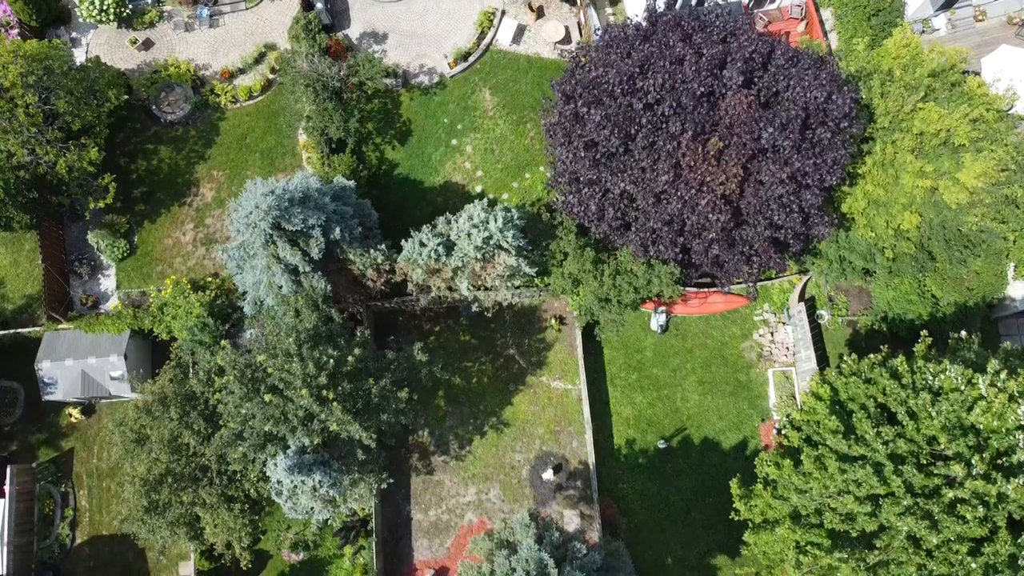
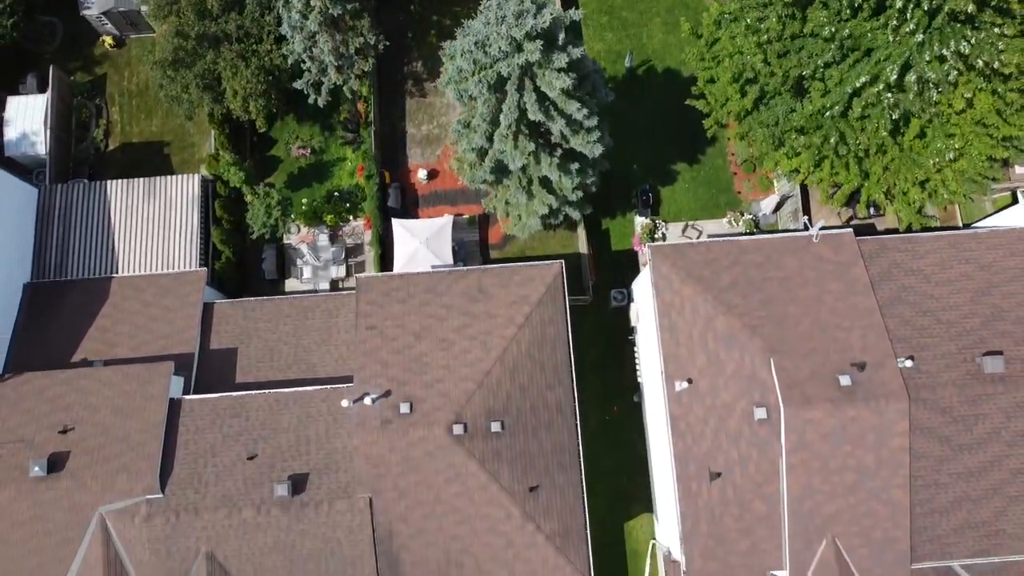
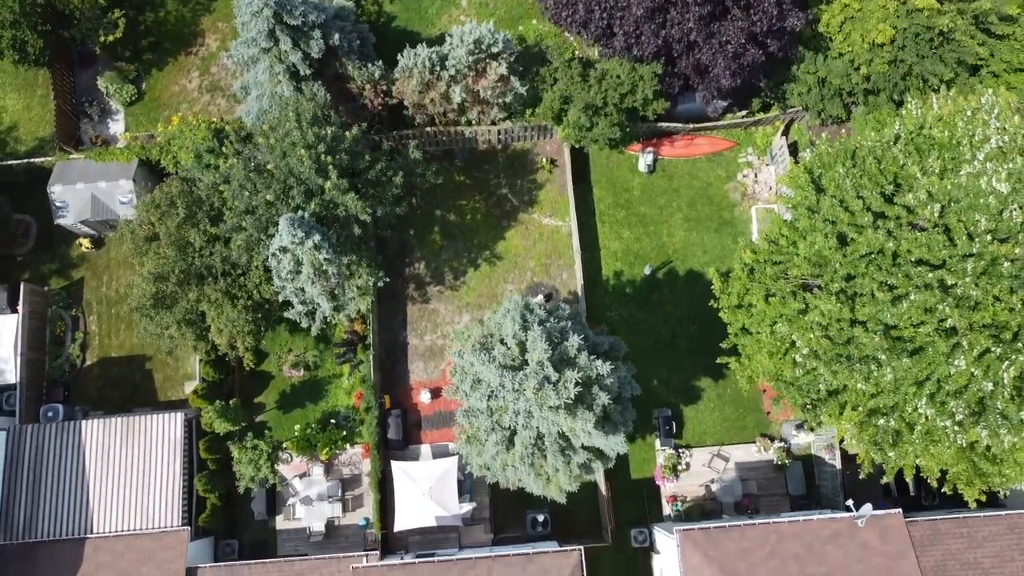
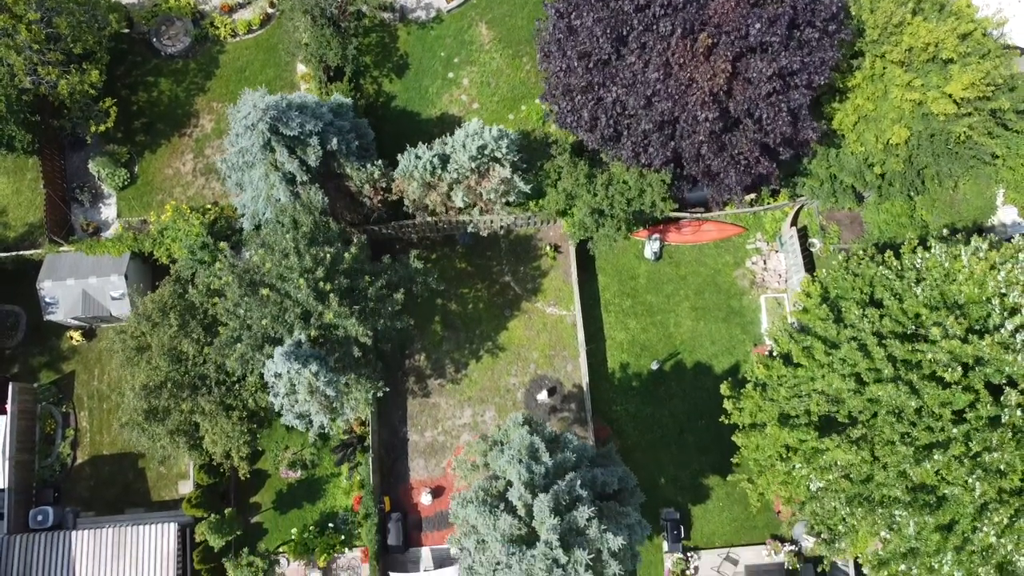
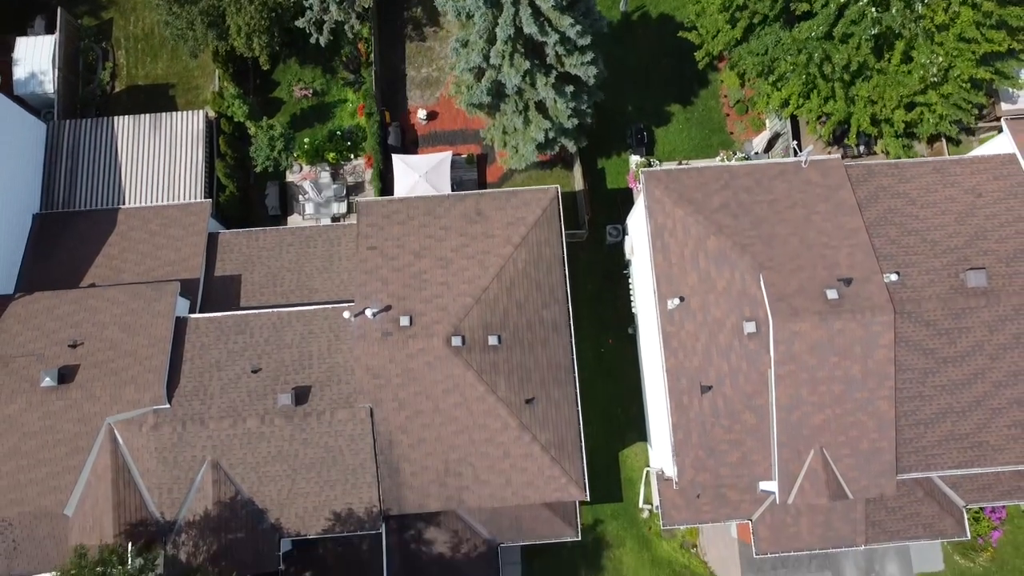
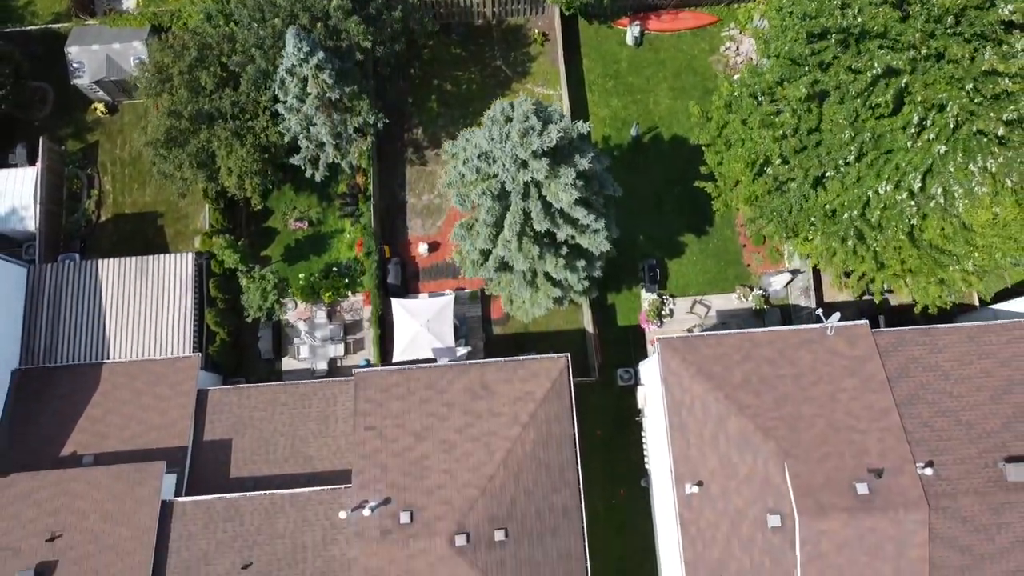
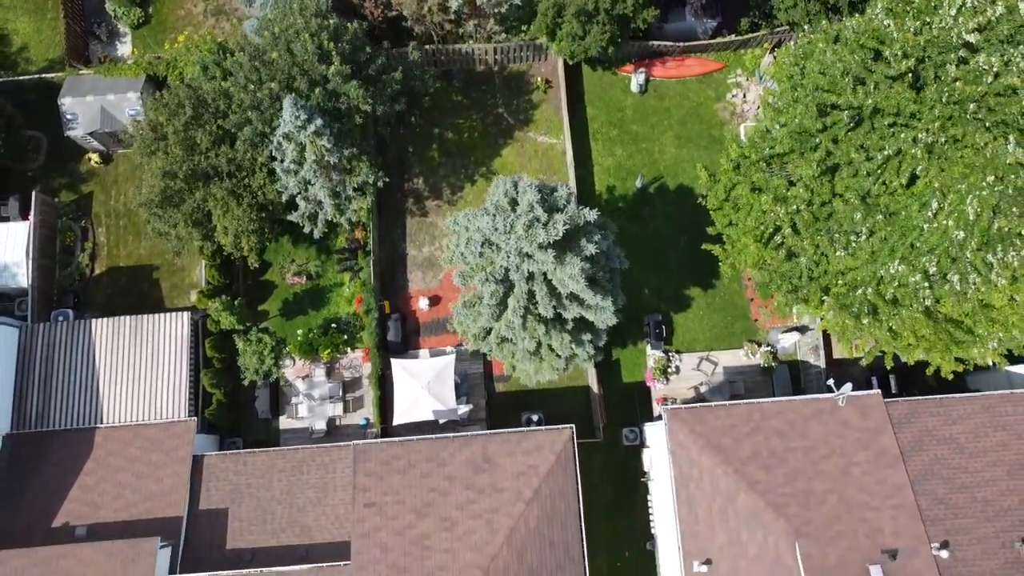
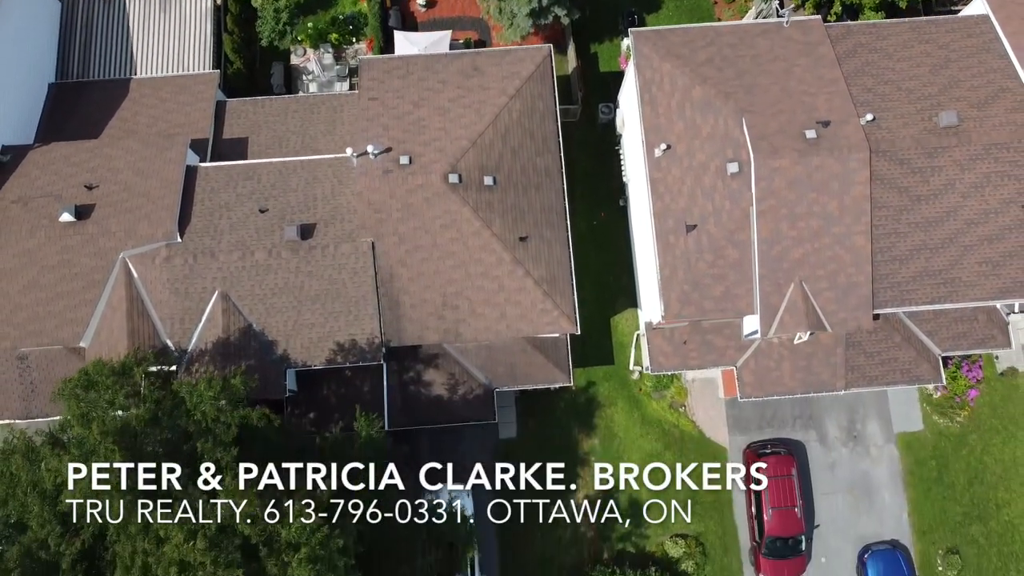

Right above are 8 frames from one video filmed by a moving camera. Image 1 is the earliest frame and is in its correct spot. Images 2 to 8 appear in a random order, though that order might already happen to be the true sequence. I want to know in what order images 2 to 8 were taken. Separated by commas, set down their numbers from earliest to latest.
4, 3, 7, 6, 2, 5, 8
